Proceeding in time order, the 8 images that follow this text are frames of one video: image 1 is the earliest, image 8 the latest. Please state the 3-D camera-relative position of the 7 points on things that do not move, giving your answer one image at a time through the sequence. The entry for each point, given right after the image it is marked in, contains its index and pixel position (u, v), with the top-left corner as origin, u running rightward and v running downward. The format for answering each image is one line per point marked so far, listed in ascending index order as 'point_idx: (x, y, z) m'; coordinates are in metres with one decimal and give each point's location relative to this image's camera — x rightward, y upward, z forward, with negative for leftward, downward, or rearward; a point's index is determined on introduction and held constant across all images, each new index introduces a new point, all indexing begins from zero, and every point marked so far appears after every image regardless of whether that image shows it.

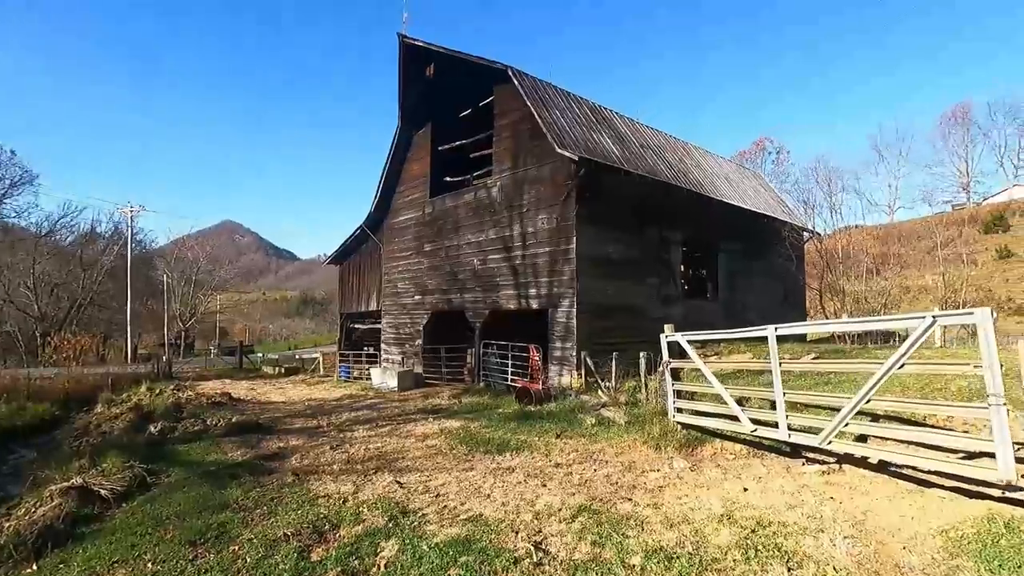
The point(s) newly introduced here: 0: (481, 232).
0: (-0.7, +1.3, +12.8) m
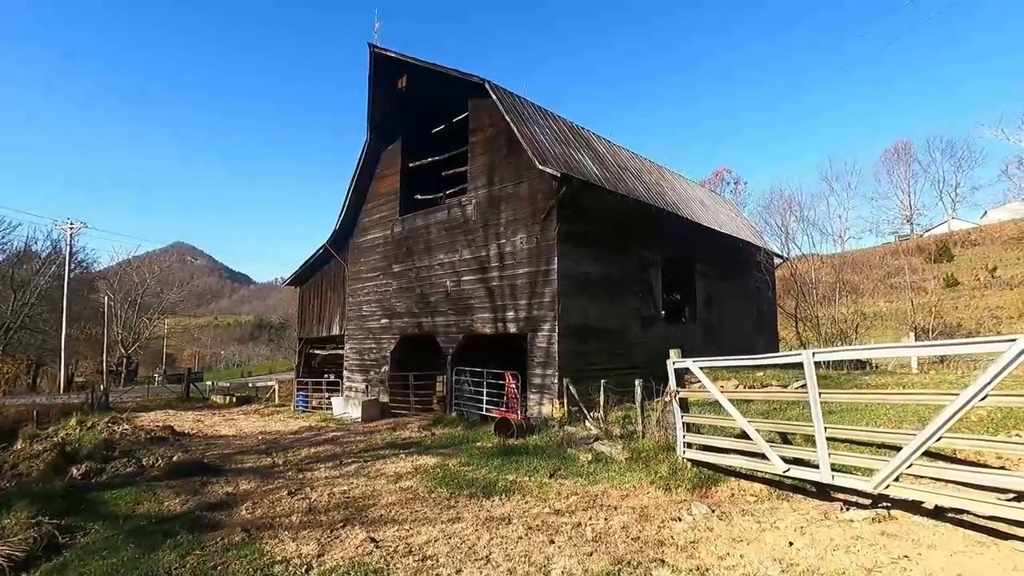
0: (-1.3, +0.8, +12.1) m
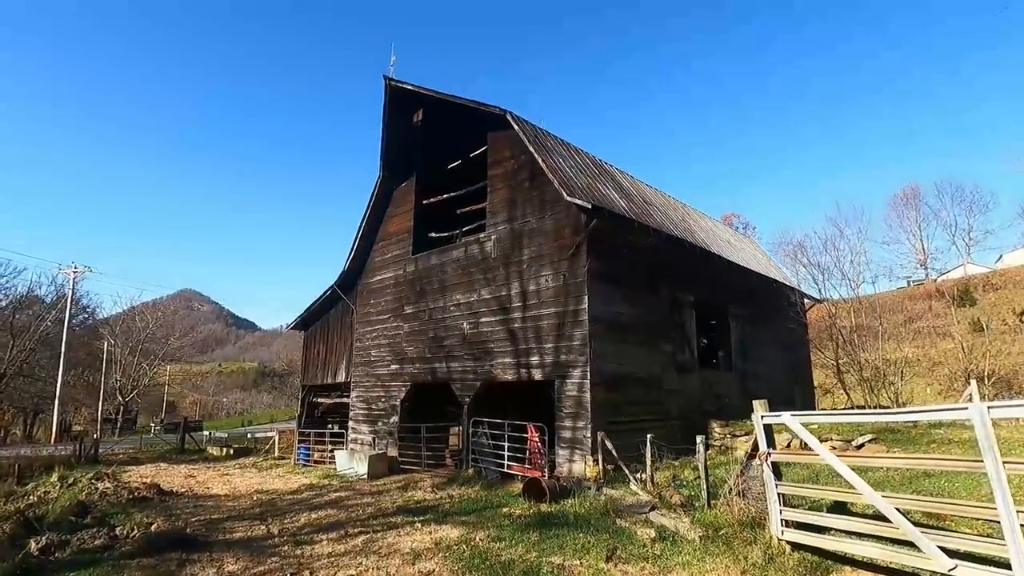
0: (-0.8, -0.1, +11.3) m
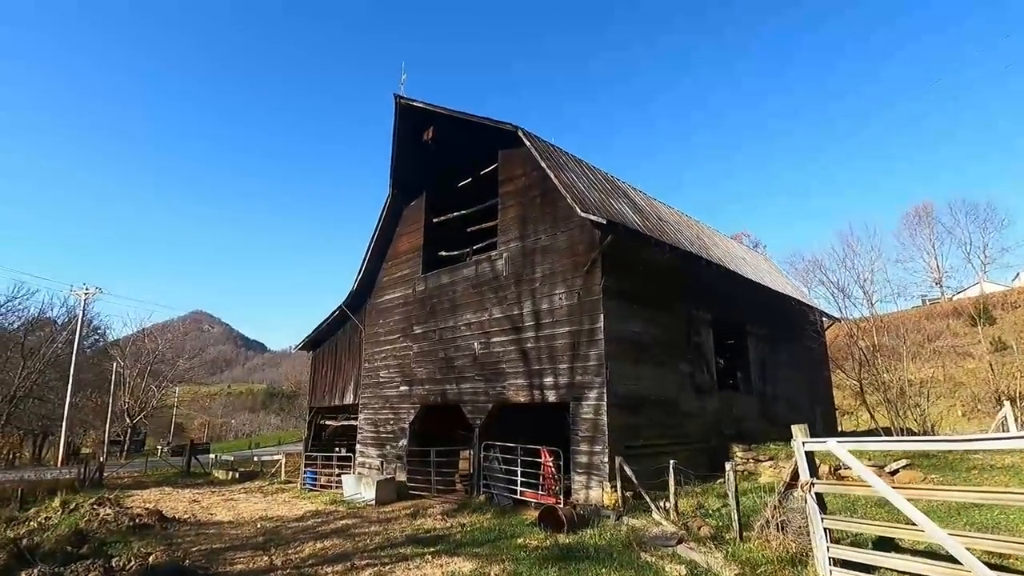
0: (-0.6, -0.5, +11.0) m
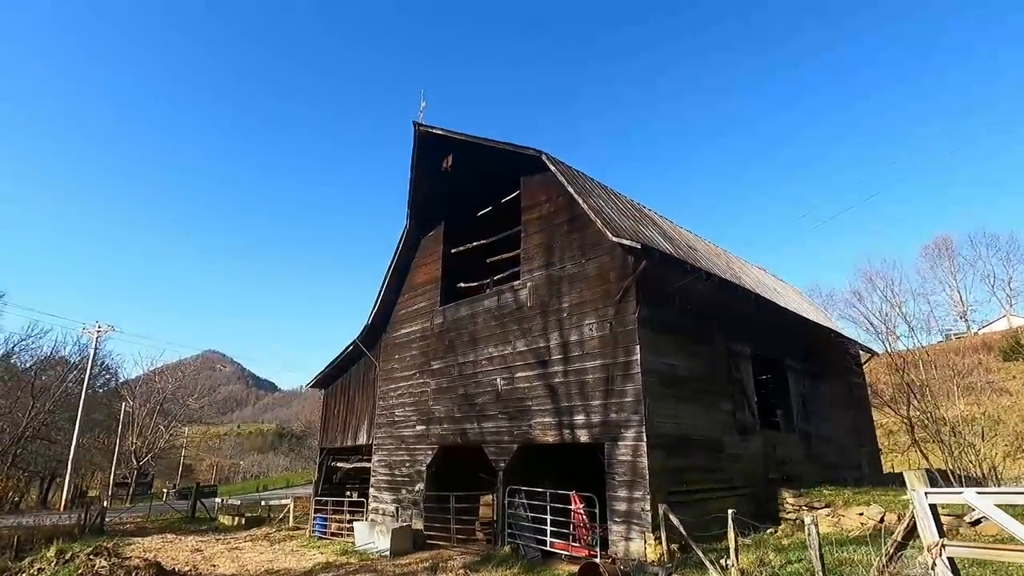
0: (-0.1, -1.1, +10.4) m
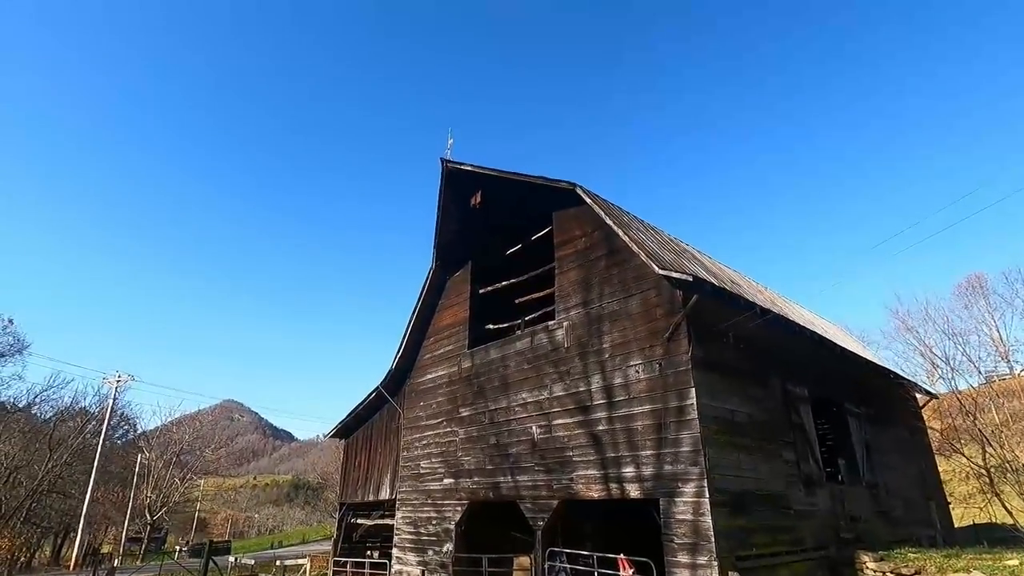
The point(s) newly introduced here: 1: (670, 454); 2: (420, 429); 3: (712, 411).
0: (+0.5, -1.8, +9.6) m
1: (+2.2, -2.3, +7.4) m
2: (-2.1, -3.2, +12.3) m
3: (+2.8, -1.7, +7.5) m
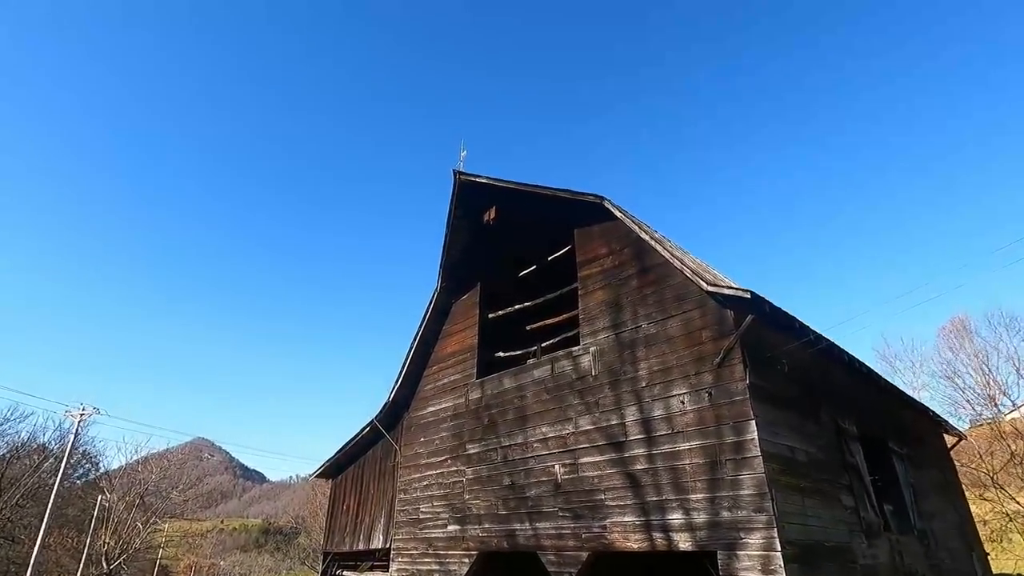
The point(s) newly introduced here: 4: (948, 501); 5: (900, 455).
0: (+0.9, -2.2, +8.6) m
1: (+2.6, -2.5, +6.3) m
2: (-1.9, -3.7, +11.1) m
3: (+3.2, -1.9, +6.5) m
4: (+9.6, -4.7, +11.7) m
5: (+7.4, -3.1, +10.2) m
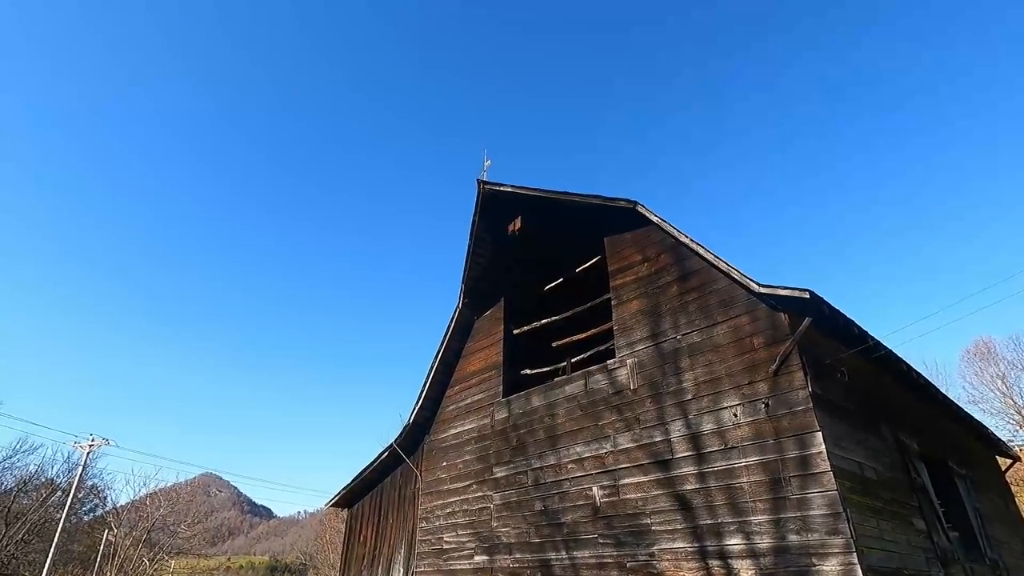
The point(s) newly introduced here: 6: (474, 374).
0: (+1.4, -2.3, +8.0) m
1: (+3.0, -2.4, +5.7) m
2: (-1.3, -4.0, +10.5) m
3: (+3.6, -1.9, +5.9) m
4: (+10.2, -4.9, +10.9) m
5: (+7.9, -3.3, +9.4) m
6: (-0.7, -1.7, +10.9) m
